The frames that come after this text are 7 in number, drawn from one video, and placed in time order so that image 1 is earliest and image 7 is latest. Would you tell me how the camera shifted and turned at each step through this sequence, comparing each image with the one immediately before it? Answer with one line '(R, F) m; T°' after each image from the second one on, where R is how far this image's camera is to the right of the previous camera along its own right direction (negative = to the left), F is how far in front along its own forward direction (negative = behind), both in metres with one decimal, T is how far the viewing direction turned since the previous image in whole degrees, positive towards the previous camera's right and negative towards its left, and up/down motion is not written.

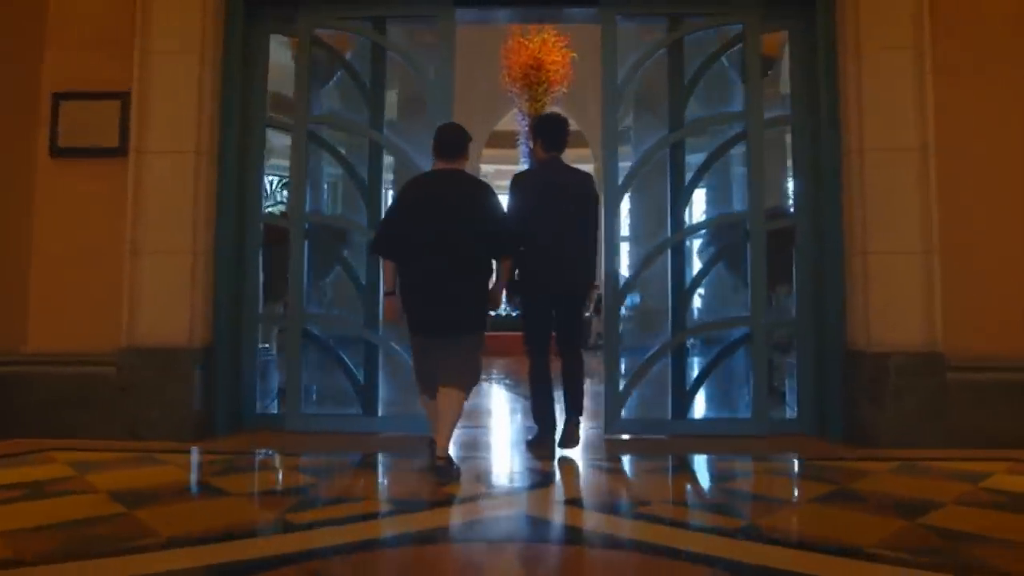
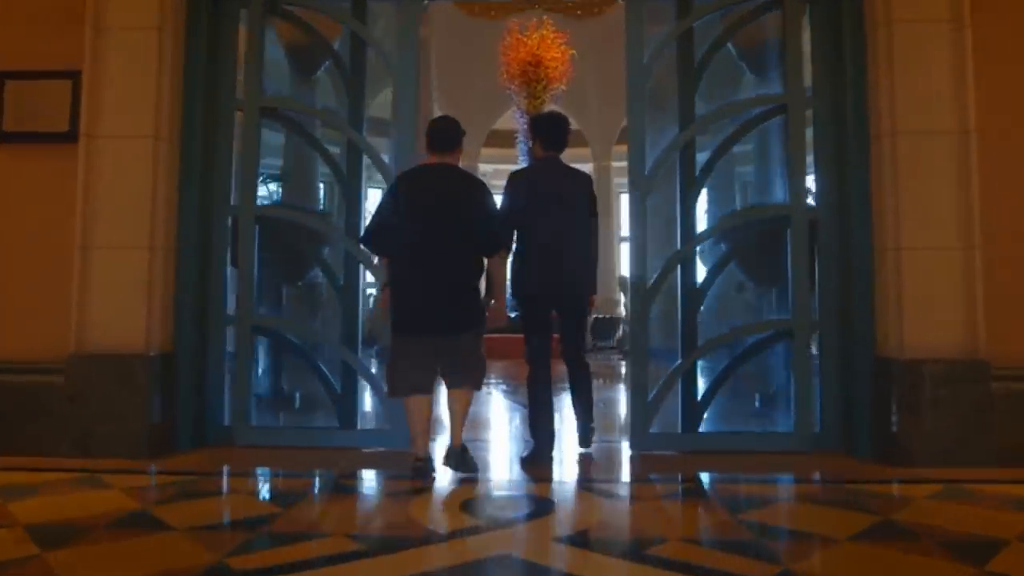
(0.0, +0.3) m; 0°
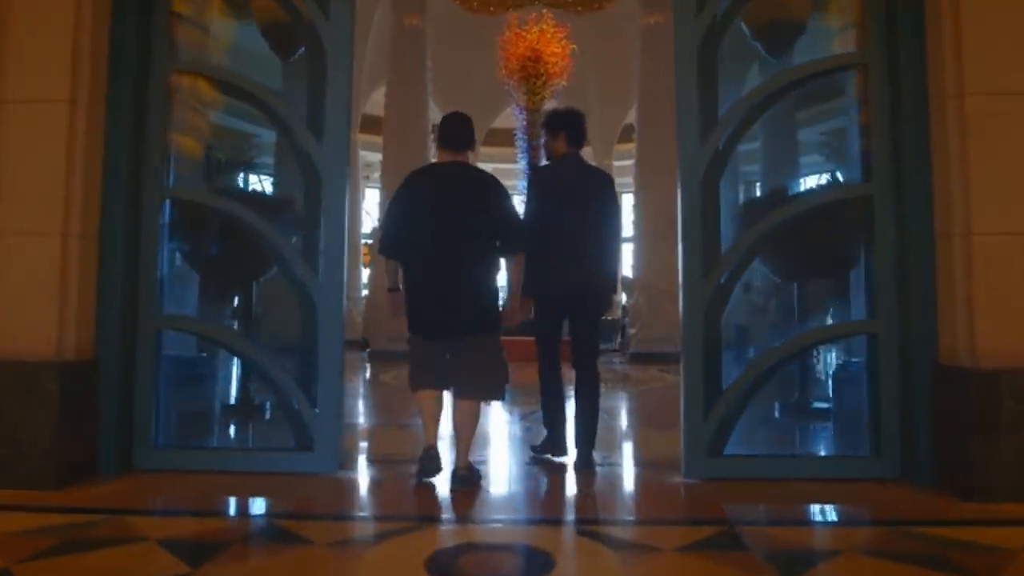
(0.0, +0.5) m; 0°
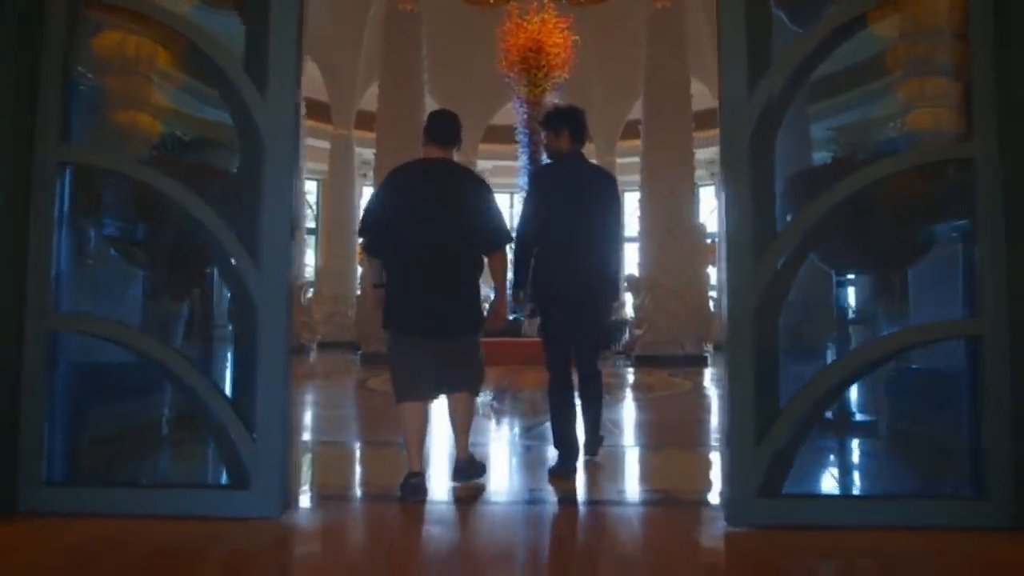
(0.0, +0.5) m; 0°
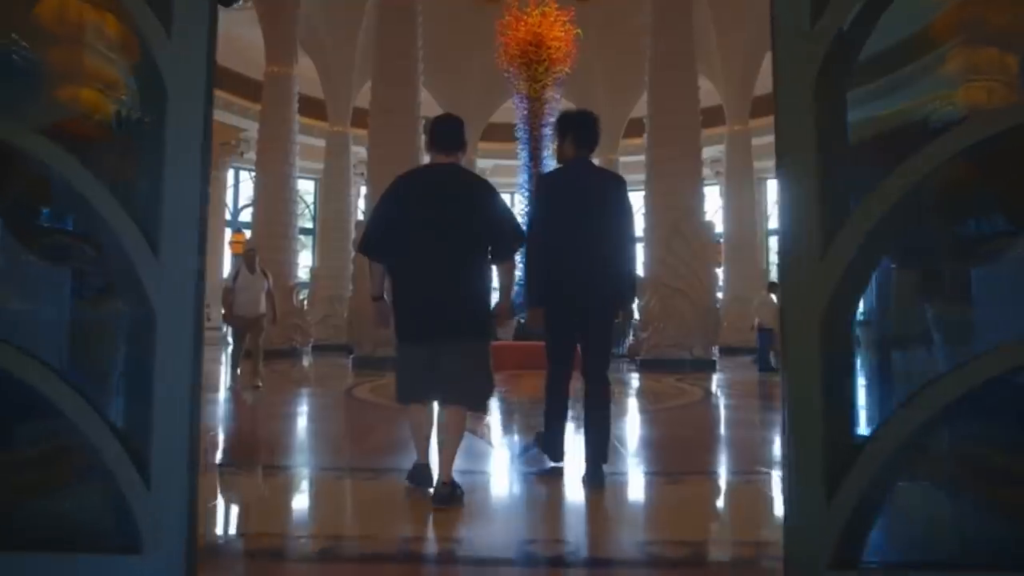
(0.0, +0.5) m; 0°
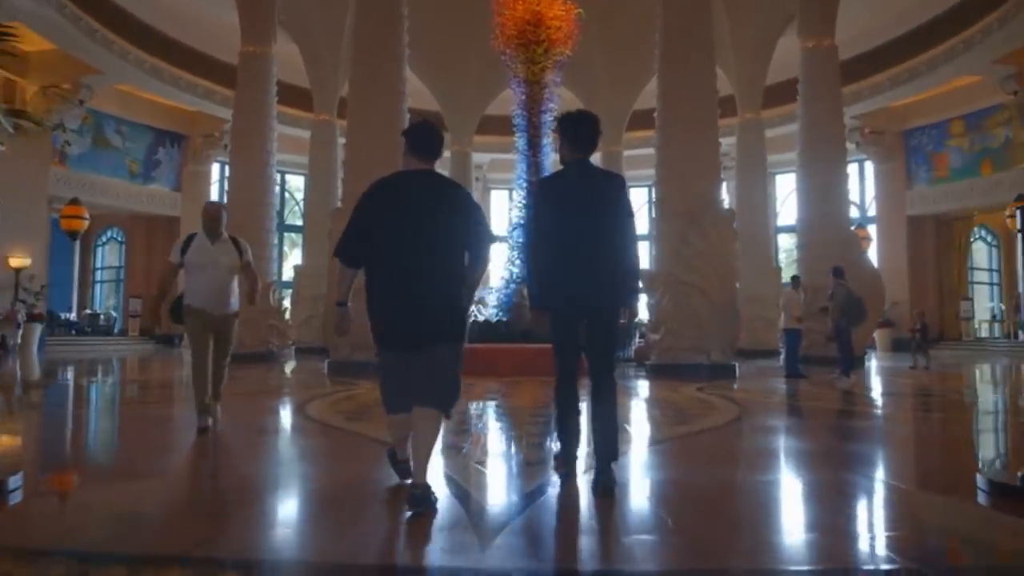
(0.0, +1.1) m; 0°
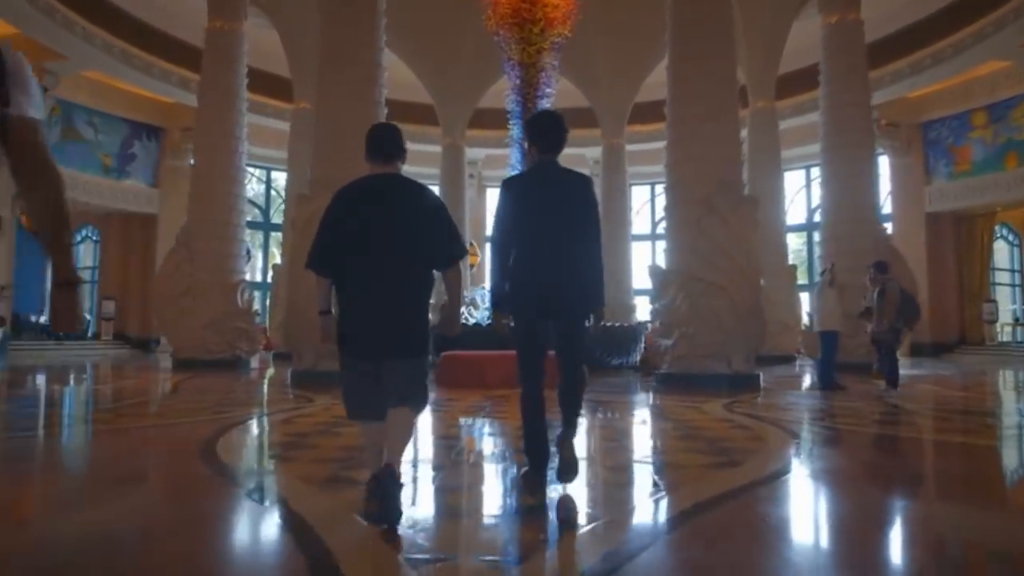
(+0.1, +1.1) m; 0°
